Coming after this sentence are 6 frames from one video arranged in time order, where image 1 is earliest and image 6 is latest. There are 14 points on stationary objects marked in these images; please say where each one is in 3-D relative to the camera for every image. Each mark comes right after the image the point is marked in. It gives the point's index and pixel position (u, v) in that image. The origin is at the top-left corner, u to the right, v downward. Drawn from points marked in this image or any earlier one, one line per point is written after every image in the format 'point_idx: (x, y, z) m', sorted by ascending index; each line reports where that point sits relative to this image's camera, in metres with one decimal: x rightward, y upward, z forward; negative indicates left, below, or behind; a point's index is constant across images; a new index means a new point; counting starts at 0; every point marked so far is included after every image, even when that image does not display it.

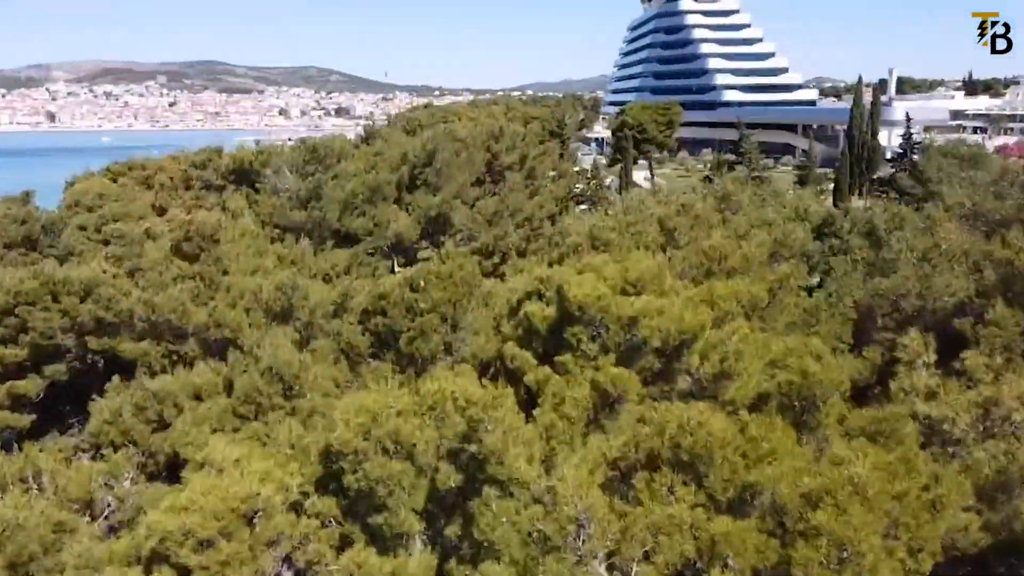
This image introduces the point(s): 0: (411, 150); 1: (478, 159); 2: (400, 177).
0: (-2.1, +2.8, +16.2) m
1: (-0.7, +2.5, +17.4) m
2: (-2.2, +2.1, +15.8) m
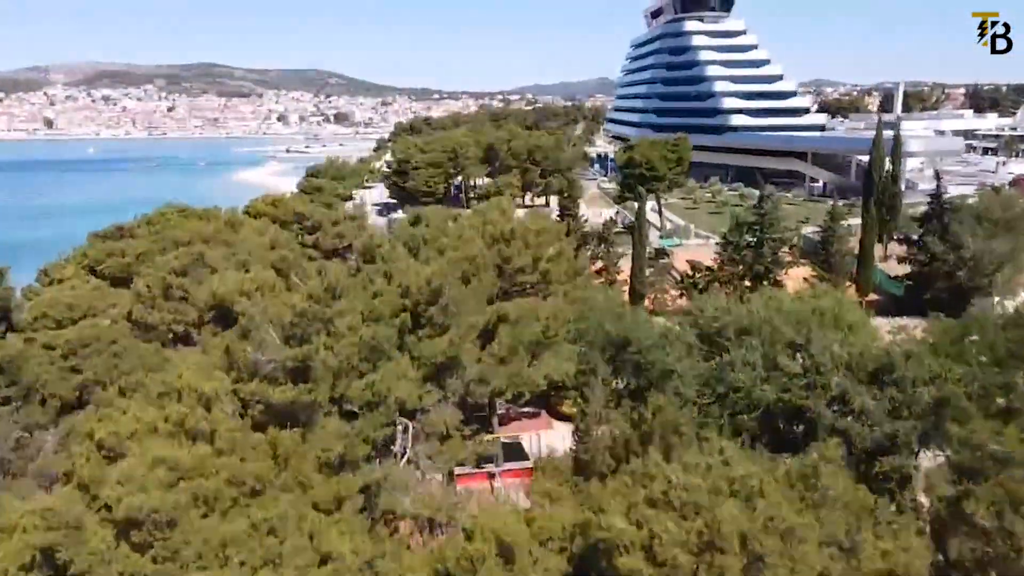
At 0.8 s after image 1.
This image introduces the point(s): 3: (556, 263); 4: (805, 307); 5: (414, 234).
0: (-1.8, +0.2, +14.3) m
1: (-0.4, -0.1, +15.6) m
2: (-1.9, -0.5, +13.9) m
3: (+1.0, +0.6, +18.9) m
4: (+6.6, -0.4, +18.5) m
5: (-2.1, +1.1, +17.3) m
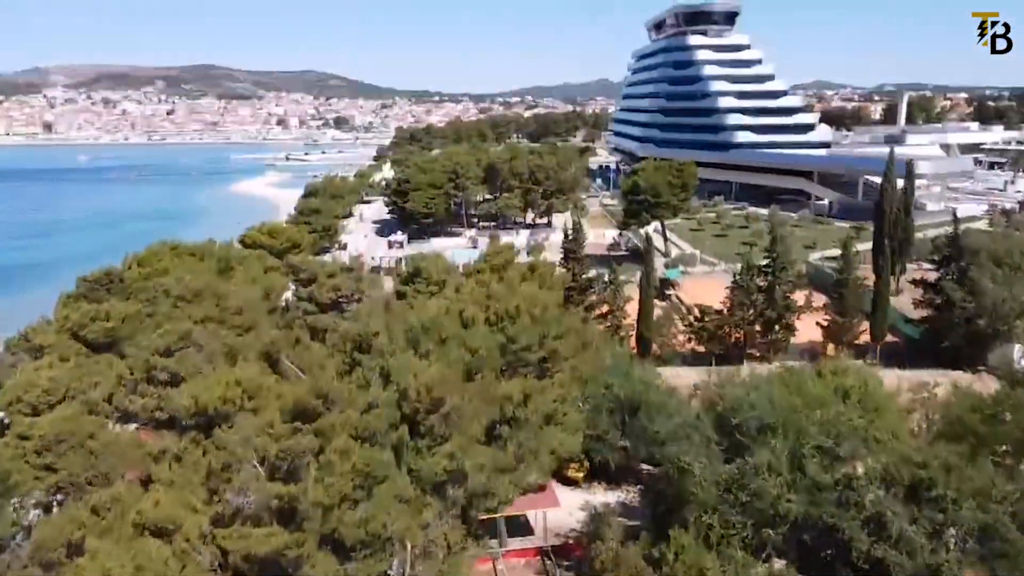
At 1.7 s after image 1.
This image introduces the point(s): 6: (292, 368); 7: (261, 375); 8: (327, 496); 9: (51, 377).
0: (-1.7, -1.5, +13.2) m
1: (-0.3, -1.8, +14.5) m
2: (-1.8, -2.2, +12.9) m
3: (+1.1, -1.1, +17.8) m
4: (+6.8, -2.1, +17.5) m
5: (-2.0, -0.6, +16.2) m
6: (-4.4, -1.6, +16.2) m
7: (-4.5, -1.6, +14.7) m
8: (-2.5, -2.8, +11.0) m
9: (-9.7, -1.8, +17.1) m
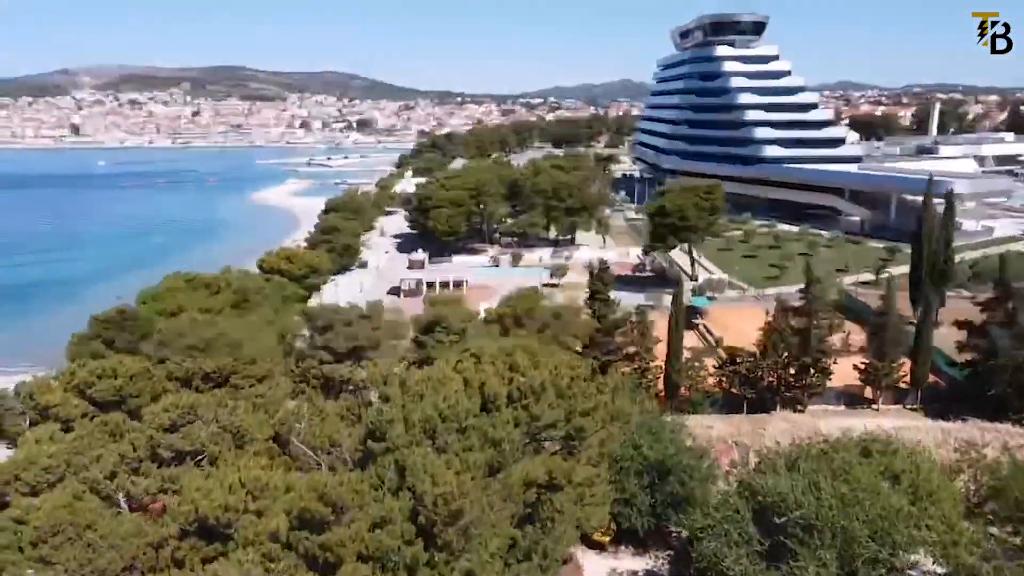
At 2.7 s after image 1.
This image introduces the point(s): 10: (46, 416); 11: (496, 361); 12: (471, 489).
0: (-1.3, -3.0, +12.2) m
1: (+0.1, -3.3, +13.4) m
2: (-1.4, -3.6, +11.8) m
3: (+1.6, -2.6, +16.7) m
4: (+7.2, -3.6, +16.2) m
5: (-1.6, -2.0, +15.2) m
6: (-3.9, -3.1, +15.3) m
7: (-4.1, -3.0, +13.7) m
8: (-2.2, -4.2, +10.0) m
9: (-9.2, -3.3, +16.2) m
10: (-11.4, -3.1, +19.8) m
11: (-0.3, -1.6, +18.1) m
12: (-0.6, -3.1, +12.5) m
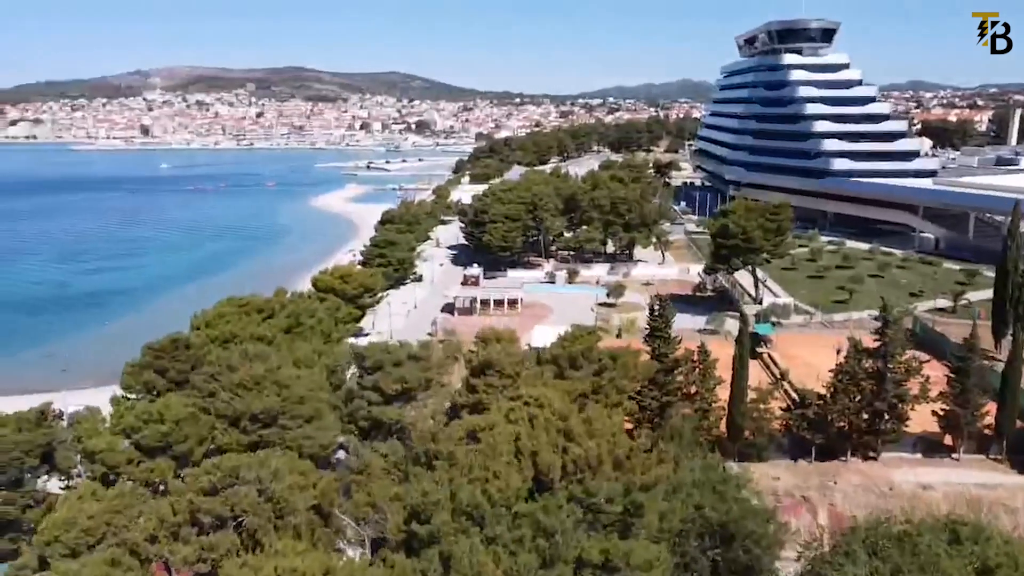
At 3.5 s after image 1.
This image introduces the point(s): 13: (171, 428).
0: (-0.6, -4.2, +11.3) m
1: (+0.9, -4.5, +12.4) m
2: (-0.7, -4.8, +10.9) m
3: (+2.7, -3.8, +15.5) m
4: (+8.2, -5.0, +14.7) m
5: (-0.6, -3.2, +14.2) m
6: (-3.0, -4.2, +14.5) m
7: (-3.3, -4.2, +12.9) m
8: (-1.6, -5.4, +9.1) m
9: (-8.2, -4.3, +15.8) m
10: (-10.1, -4.1, +19.5) m
11: (+0.8, -2.8, +17.1) m
12: (+0.2, -4.3, +11.5) m
13: (-8.4, -3.4, +20.0) m
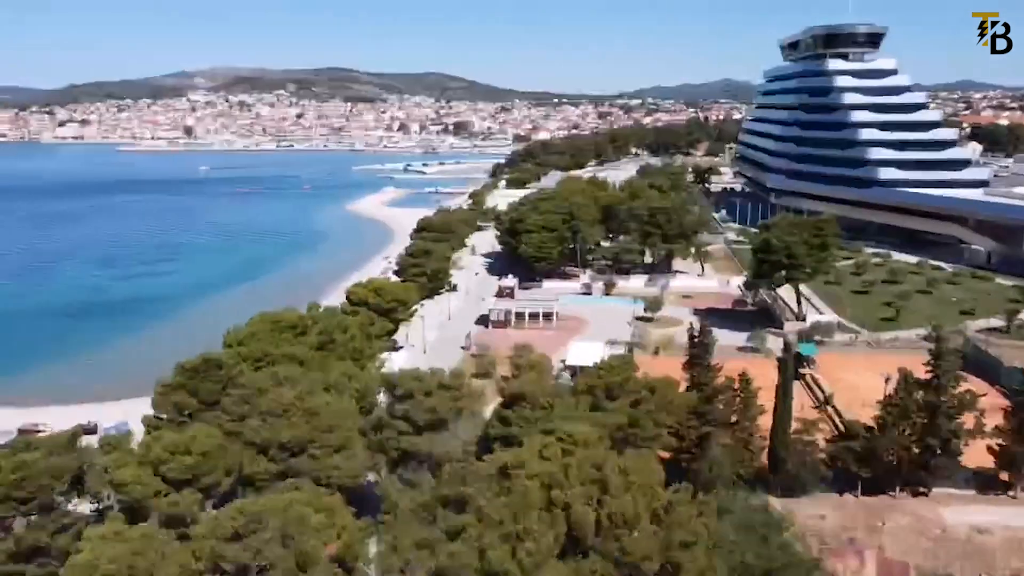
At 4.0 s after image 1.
0: (-0.2, -4.9, +10.6) m
1: (+1.3, -5.3, +11.7) m
2: (-0.3, -5.6, +10.2) m
3: (+3.2, -4.7, +14.7) m
4: (+8.7, -5.8, +13.6) m
5: (-0.1, -4.0, +13.6) m
6: (-2.4, -5.0, +14.0) m
7: (-2.8, -5.0, +12.4) m
8: (-1.3, -6.2, +8.5) m
9: (-7.6, -5.1, +15.5) m
10: (-9.3, -4.8, +19.3) m
11: (+1.5, -3.6, +16.3) m
12: (+0.6, -5.1, +10.8) m
13: (-7.6, -4.1, +19.7) m
